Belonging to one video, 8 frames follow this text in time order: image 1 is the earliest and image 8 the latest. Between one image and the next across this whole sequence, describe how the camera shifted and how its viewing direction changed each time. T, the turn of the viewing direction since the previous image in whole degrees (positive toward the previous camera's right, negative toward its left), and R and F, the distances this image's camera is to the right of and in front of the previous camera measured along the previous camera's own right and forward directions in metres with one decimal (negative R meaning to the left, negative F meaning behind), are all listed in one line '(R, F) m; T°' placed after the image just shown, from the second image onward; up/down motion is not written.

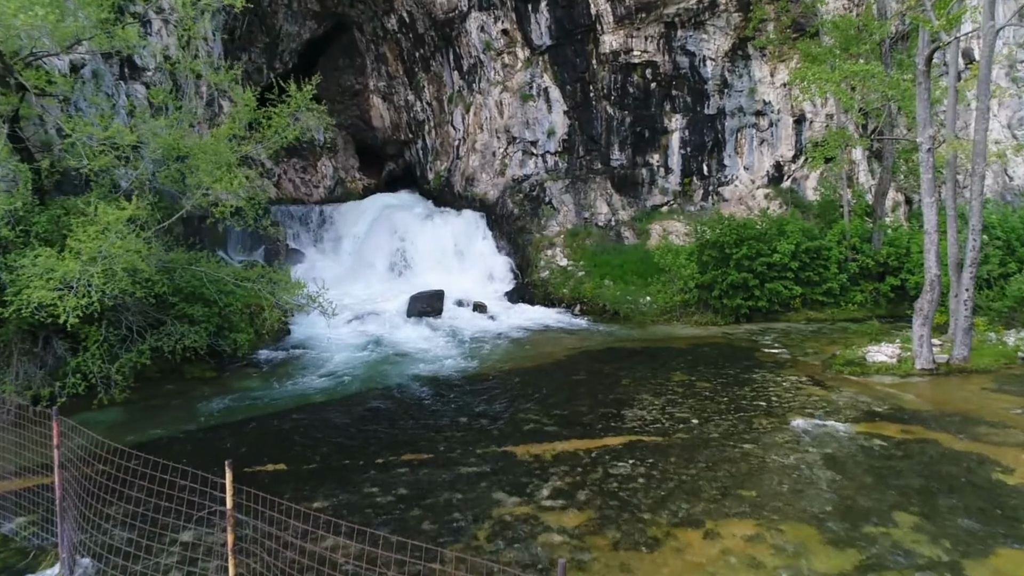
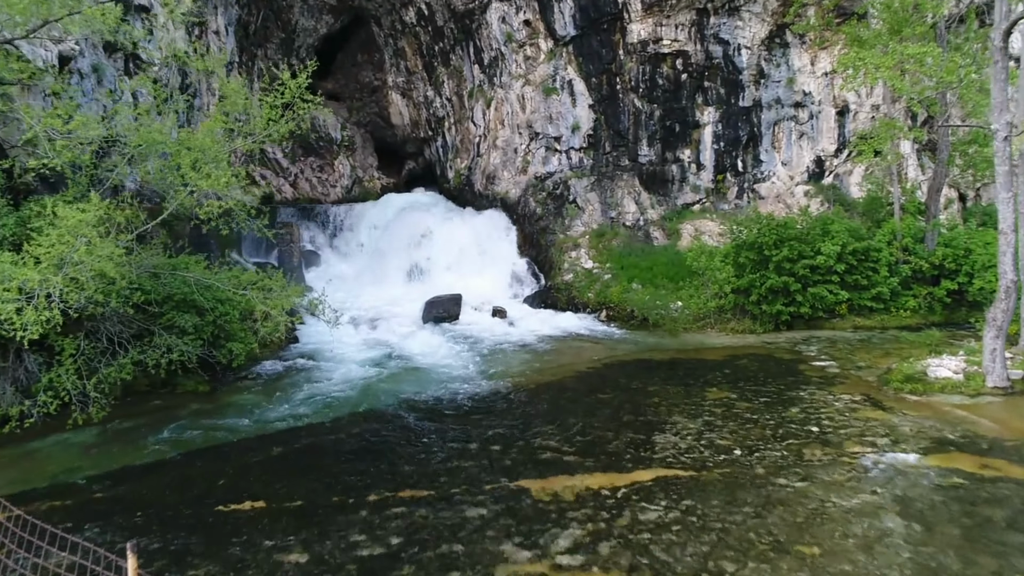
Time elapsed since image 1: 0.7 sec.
(+0.1, +1.0) m; -2°
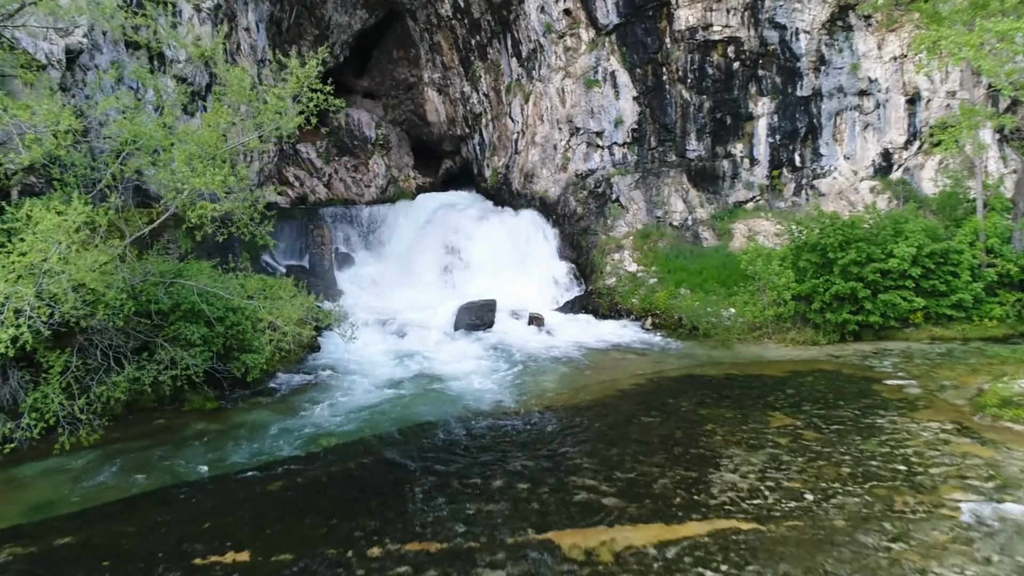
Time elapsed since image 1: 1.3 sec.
(+0.1, +1.0) m; -4°
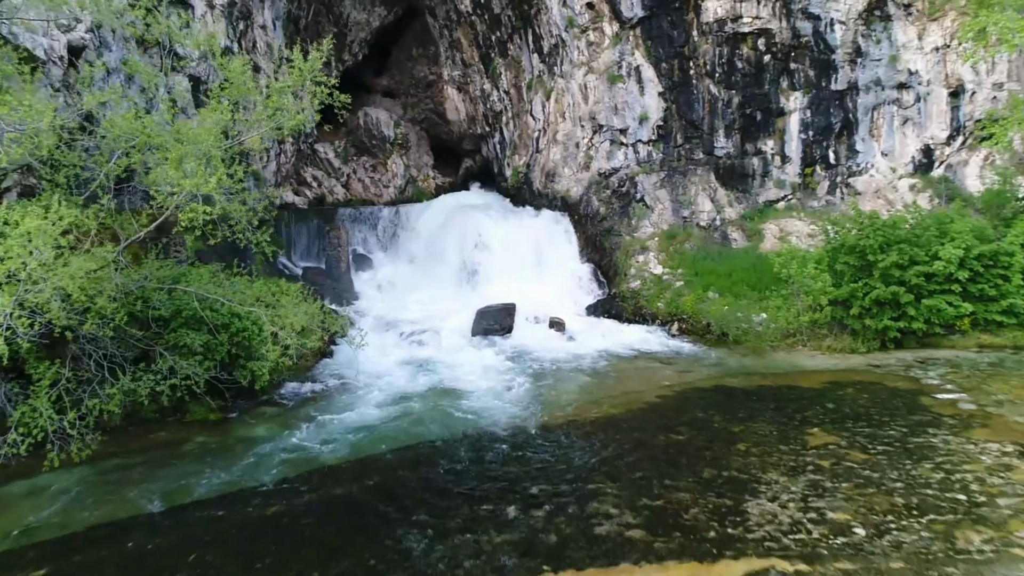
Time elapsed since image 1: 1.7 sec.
(+0.1, +0.6) m; -2°
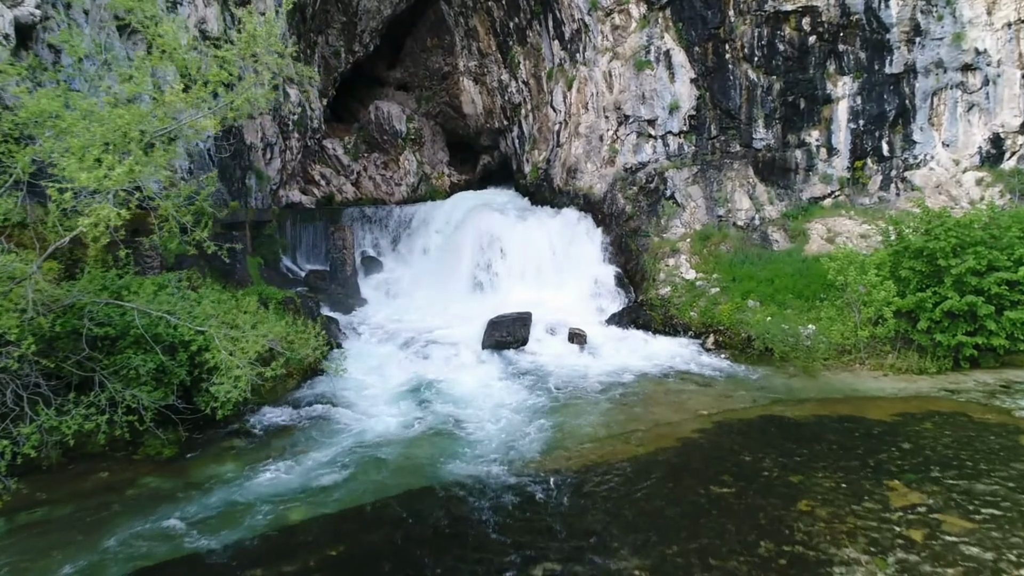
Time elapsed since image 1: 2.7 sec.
(+0.2, +1.5) m; -2°
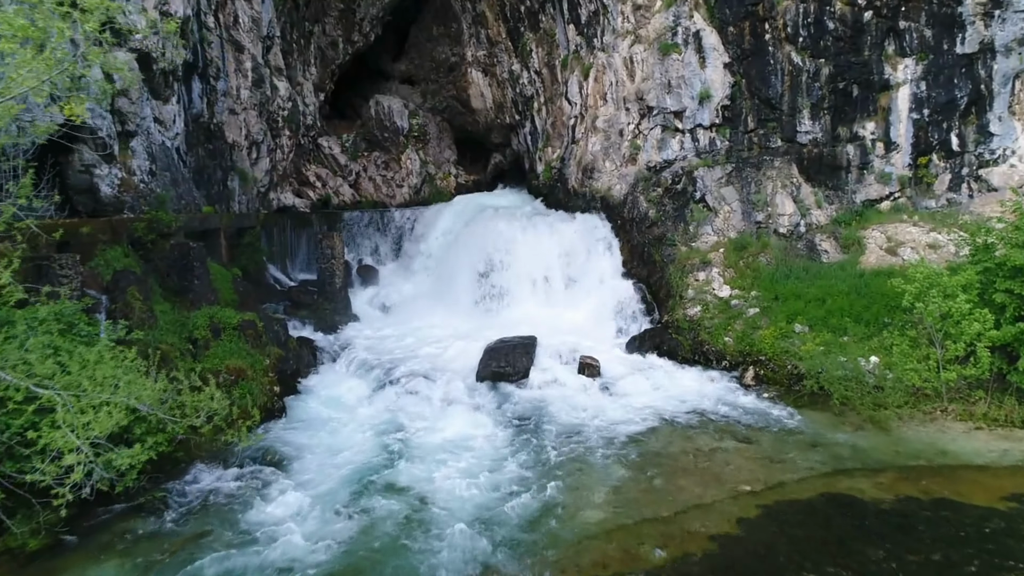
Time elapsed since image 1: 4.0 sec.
(+0.4, +2.0) m; -2°
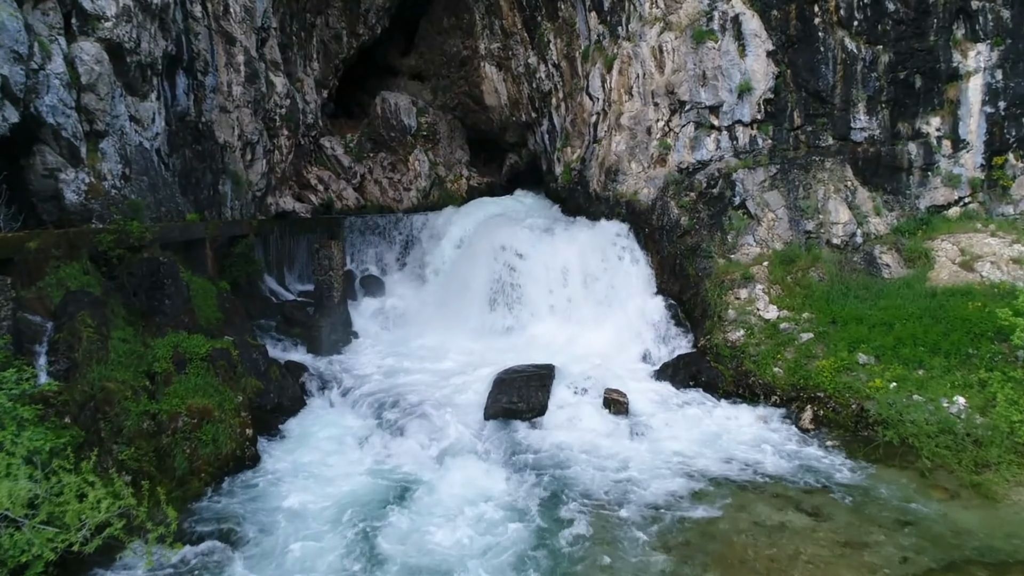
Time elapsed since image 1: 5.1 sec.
(+0.1, +1.5) m; -1°
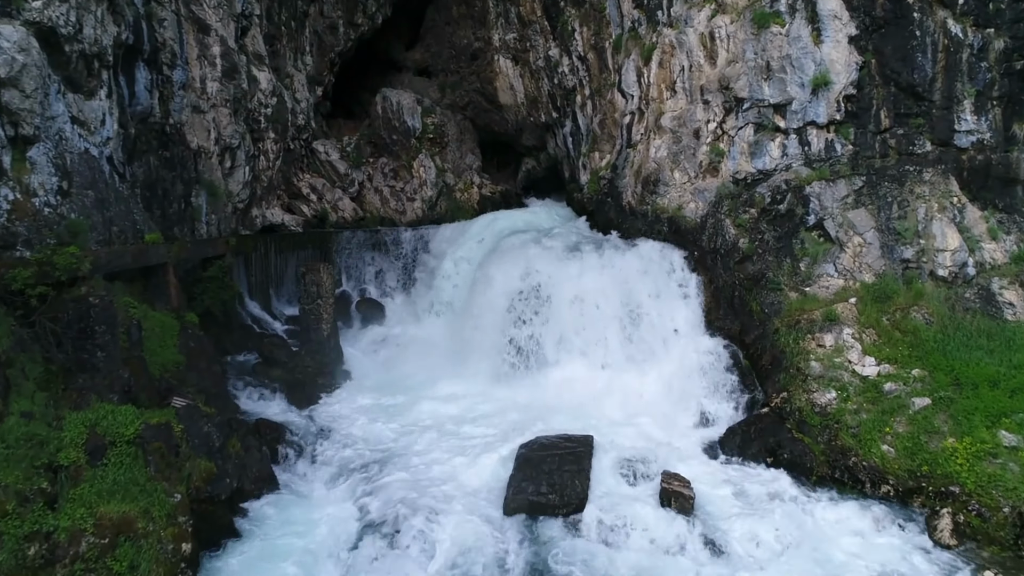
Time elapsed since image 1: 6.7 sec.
(-0.2, +2.2) m; -1°
